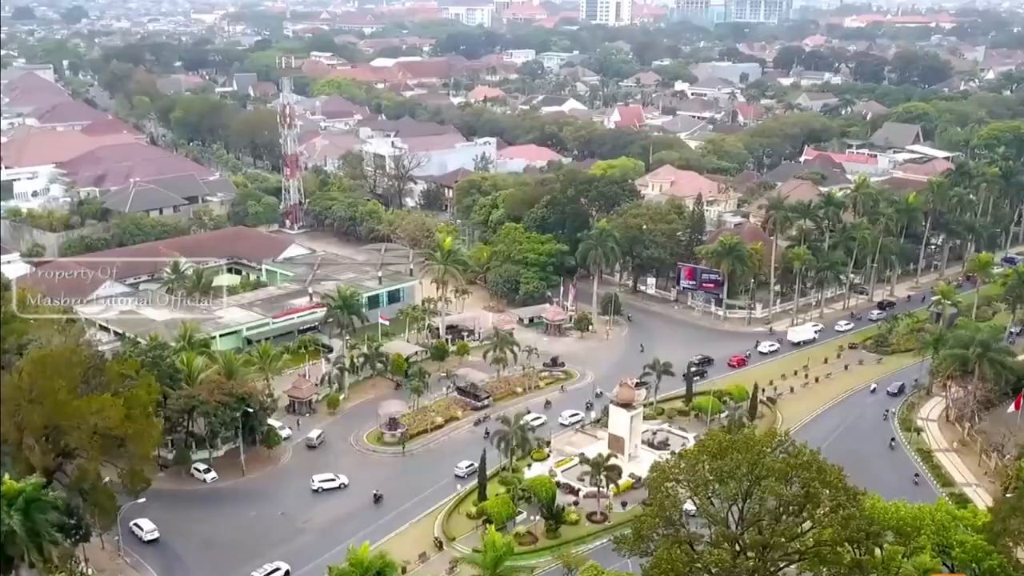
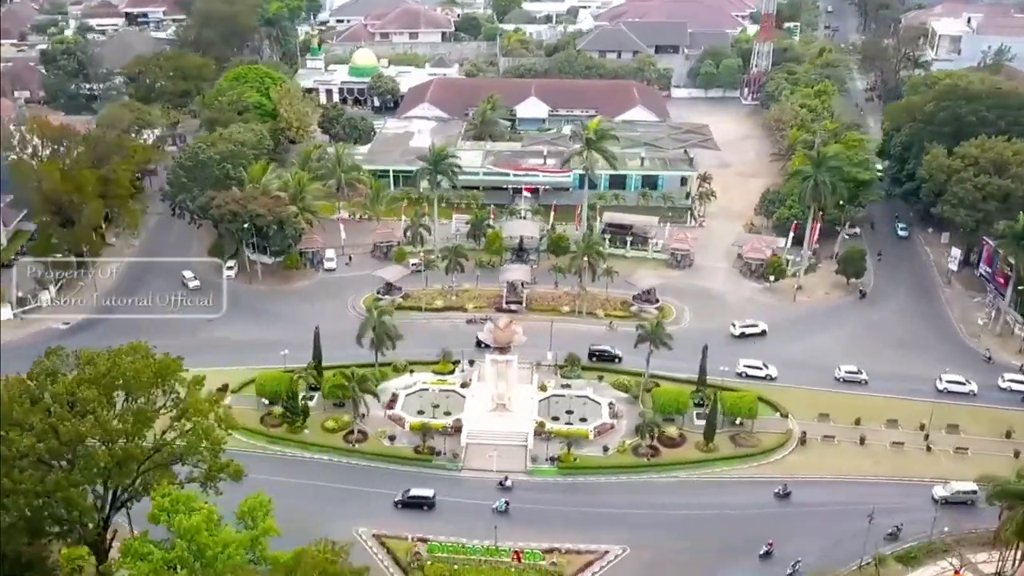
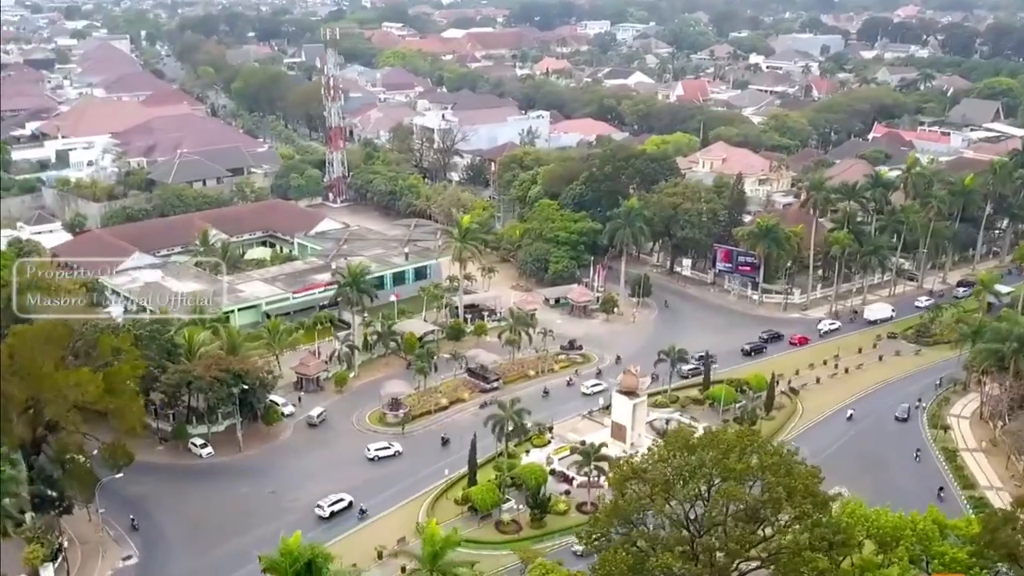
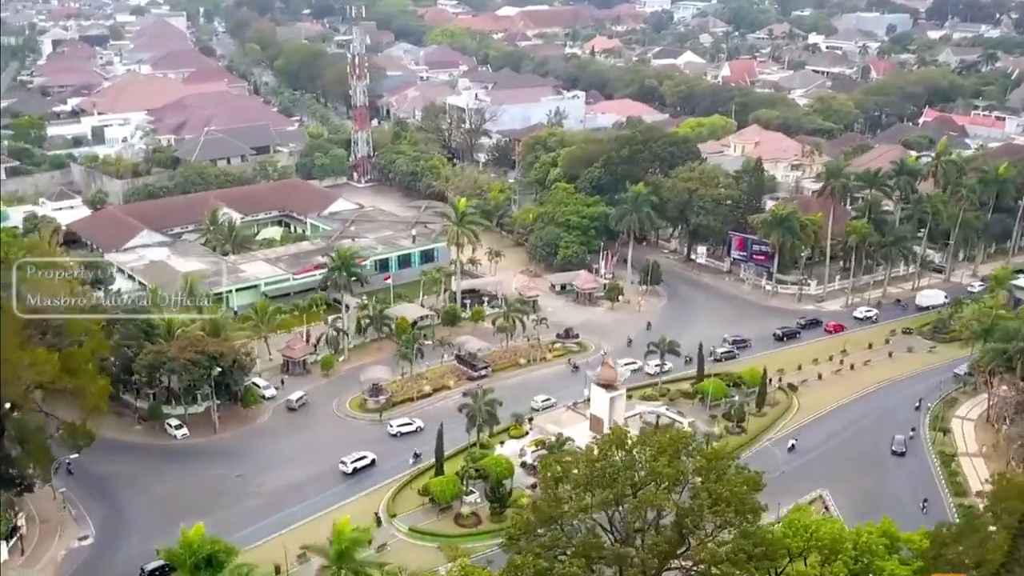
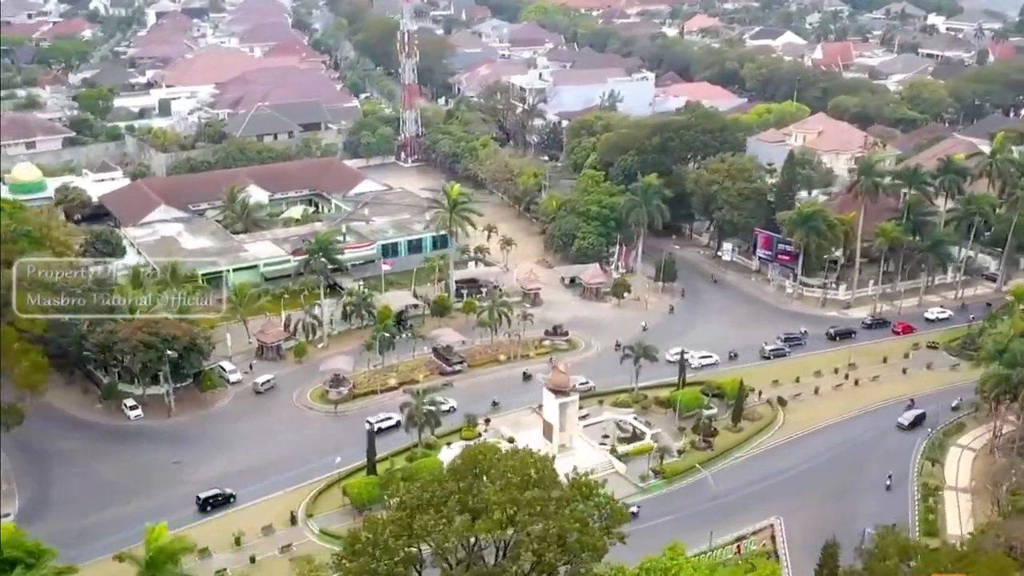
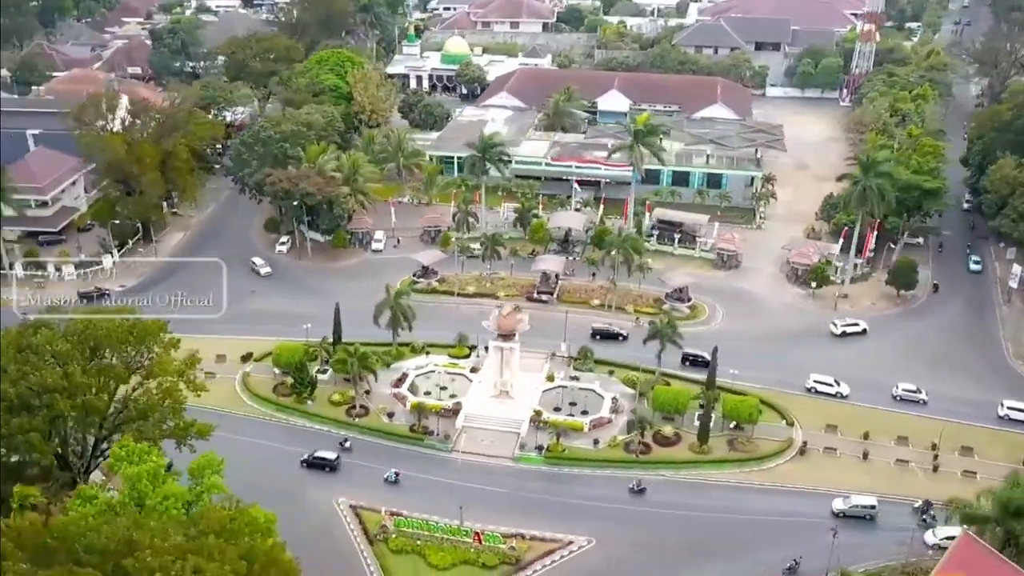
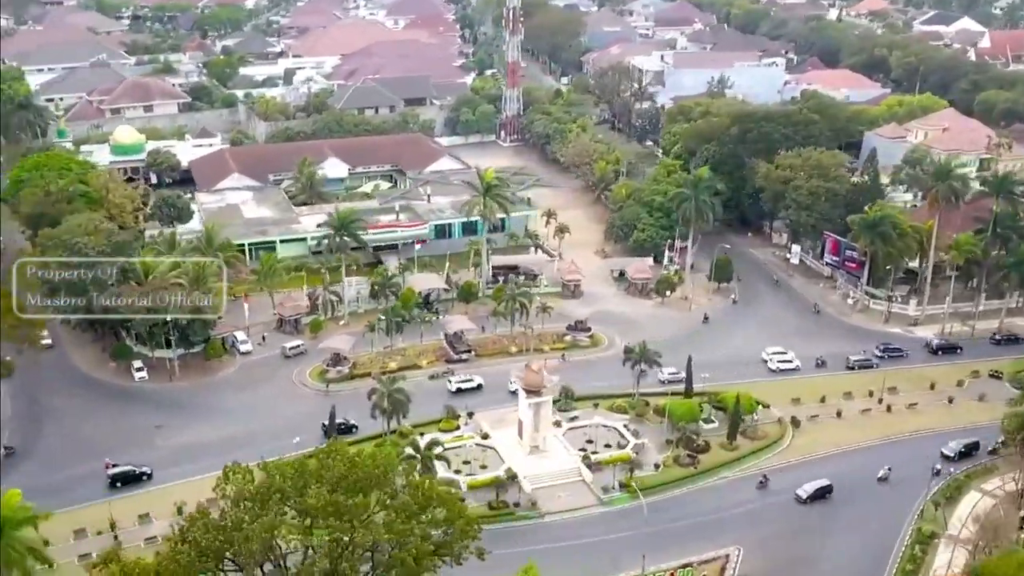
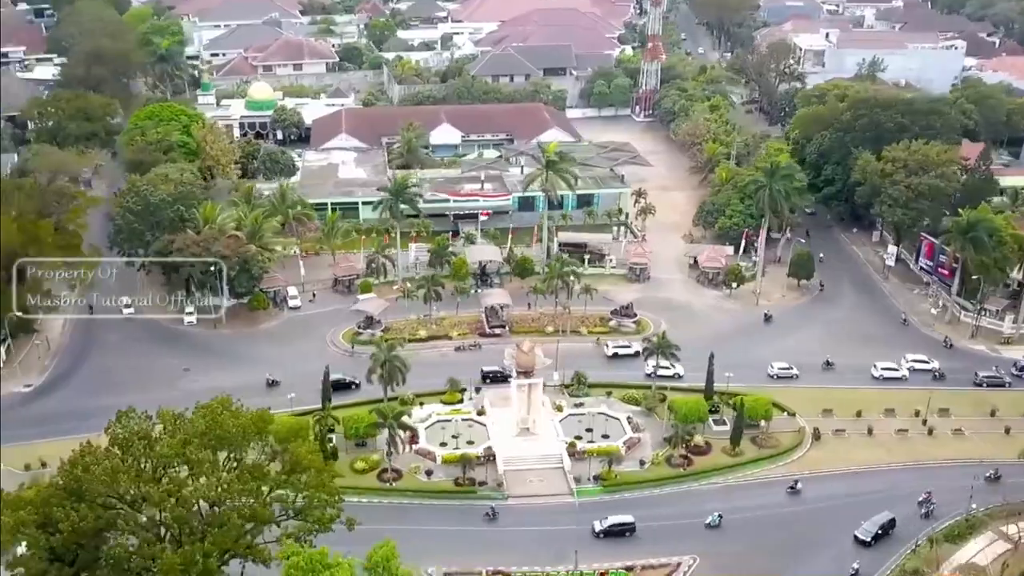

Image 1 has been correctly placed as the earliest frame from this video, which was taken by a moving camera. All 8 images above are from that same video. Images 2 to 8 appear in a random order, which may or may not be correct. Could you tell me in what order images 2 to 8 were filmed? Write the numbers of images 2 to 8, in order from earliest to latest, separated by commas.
3, 4, 5, 7, 8, 2, 6
